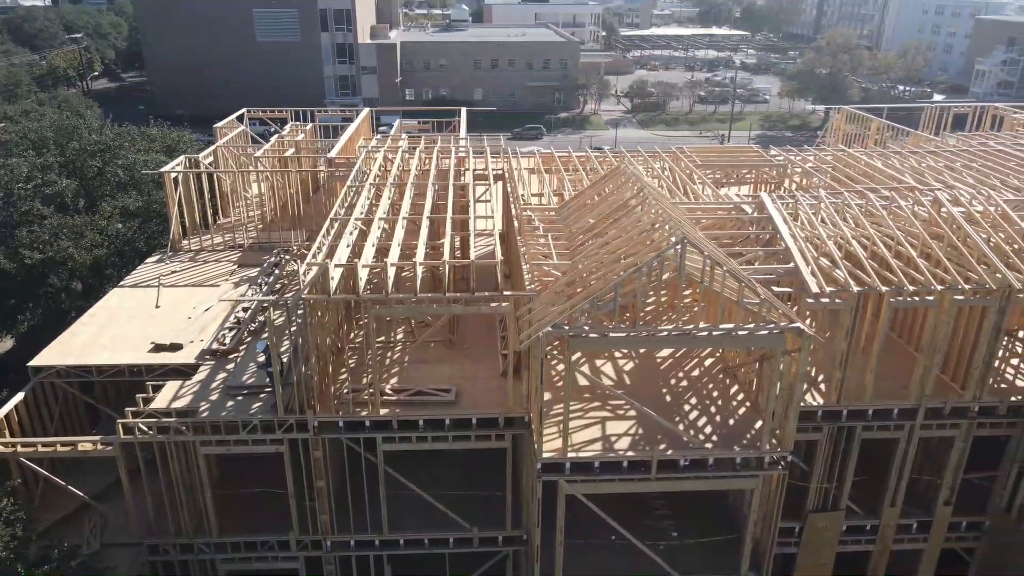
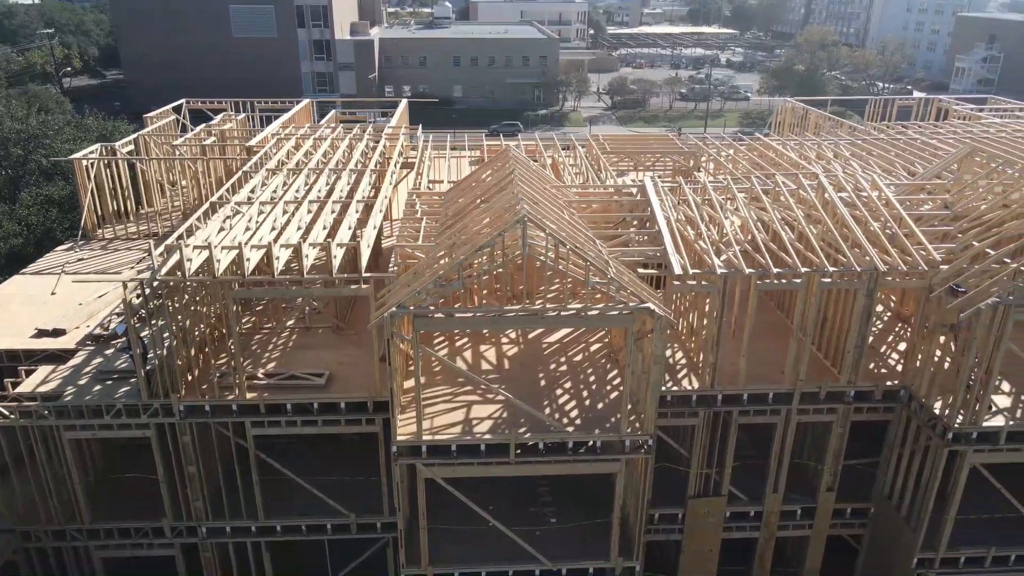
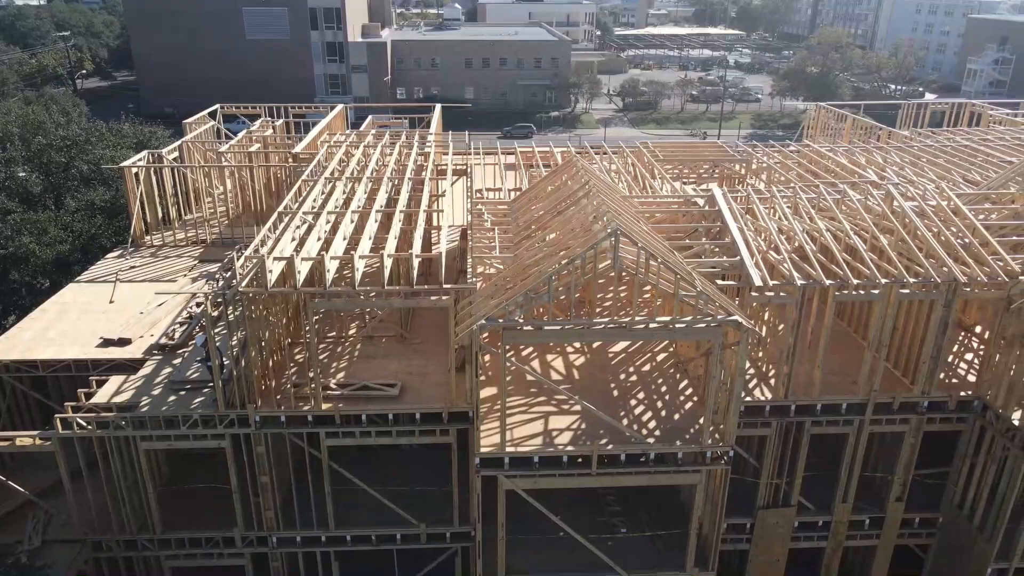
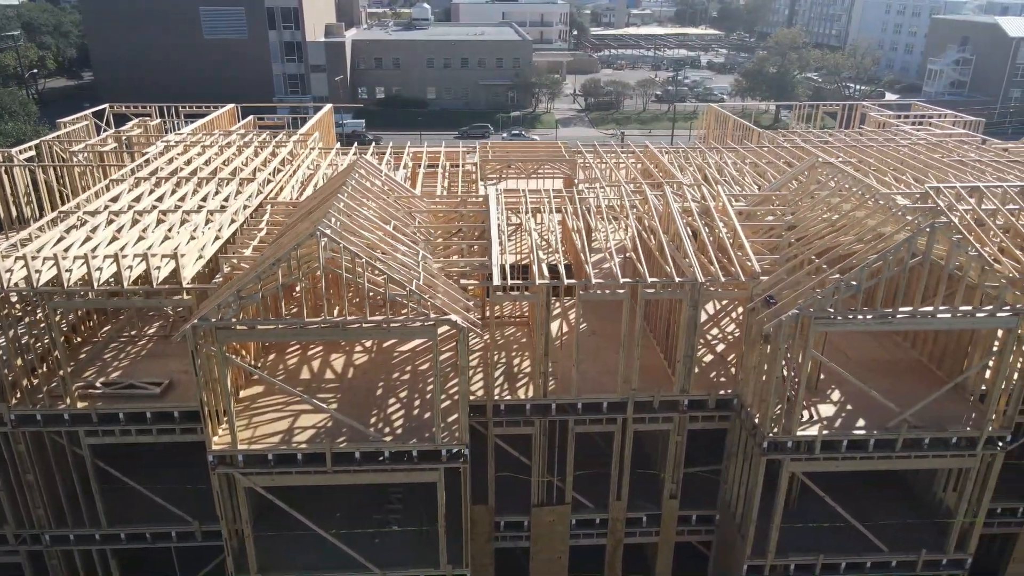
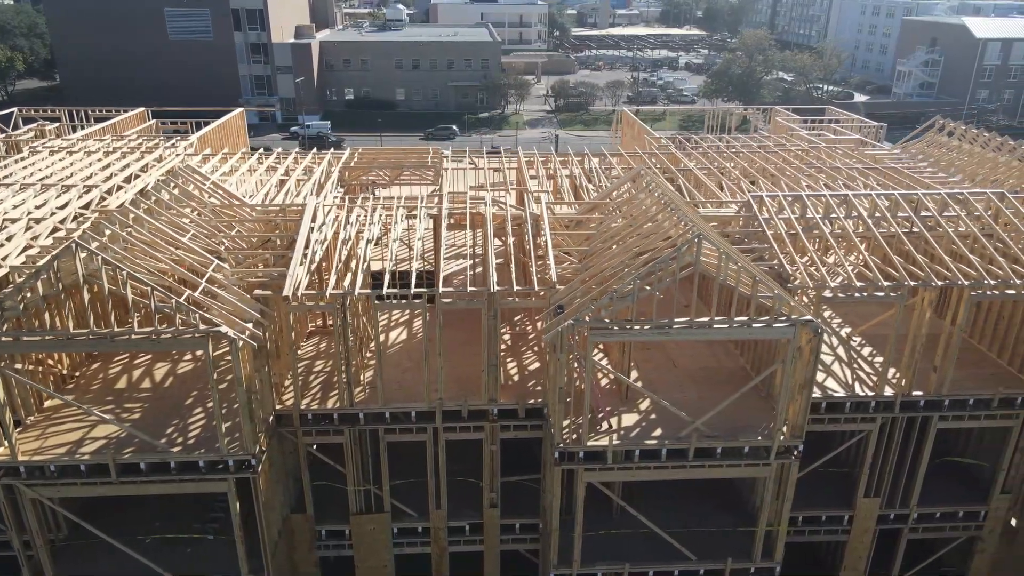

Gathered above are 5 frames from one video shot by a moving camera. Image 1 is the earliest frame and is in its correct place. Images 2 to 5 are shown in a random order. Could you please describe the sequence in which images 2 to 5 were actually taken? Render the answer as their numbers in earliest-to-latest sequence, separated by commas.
3, 2, 4, 5
